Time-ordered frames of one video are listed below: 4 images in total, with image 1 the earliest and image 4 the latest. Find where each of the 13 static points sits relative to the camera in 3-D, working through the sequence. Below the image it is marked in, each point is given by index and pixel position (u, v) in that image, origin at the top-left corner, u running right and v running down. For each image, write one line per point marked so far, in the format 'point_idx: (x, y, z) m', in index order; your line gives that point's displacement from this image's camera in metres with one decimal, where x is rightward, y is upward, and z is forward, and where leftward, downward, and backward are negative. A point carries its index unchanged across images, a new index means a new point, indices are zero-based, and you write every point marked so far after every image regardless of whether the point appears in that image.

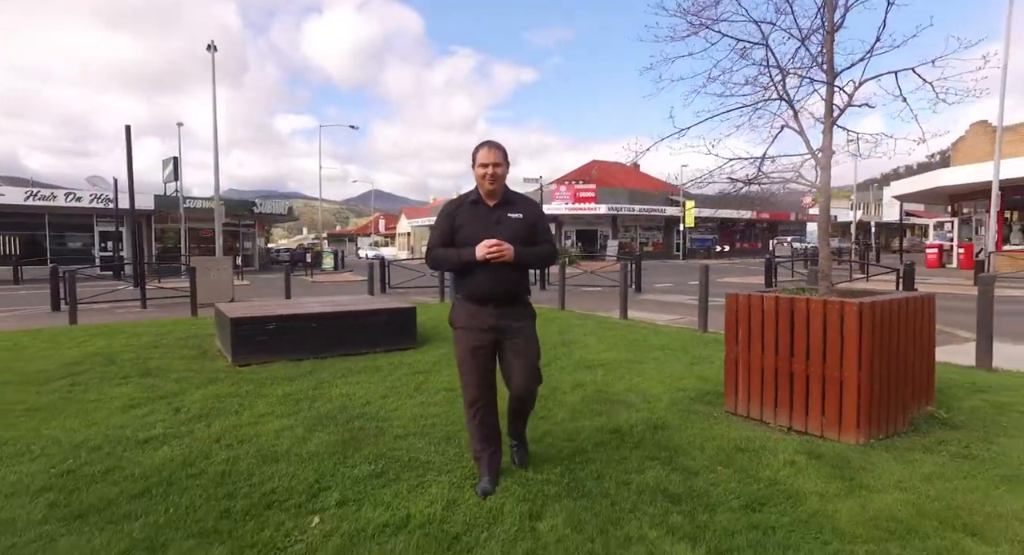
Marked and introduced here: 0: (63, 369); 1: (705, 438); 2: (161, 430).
0: (-4.7, -1.0, +6.5) m
1: (+1.3, -1.1, +4.1) m
2: (-2.5, -1.1, +4.4) m
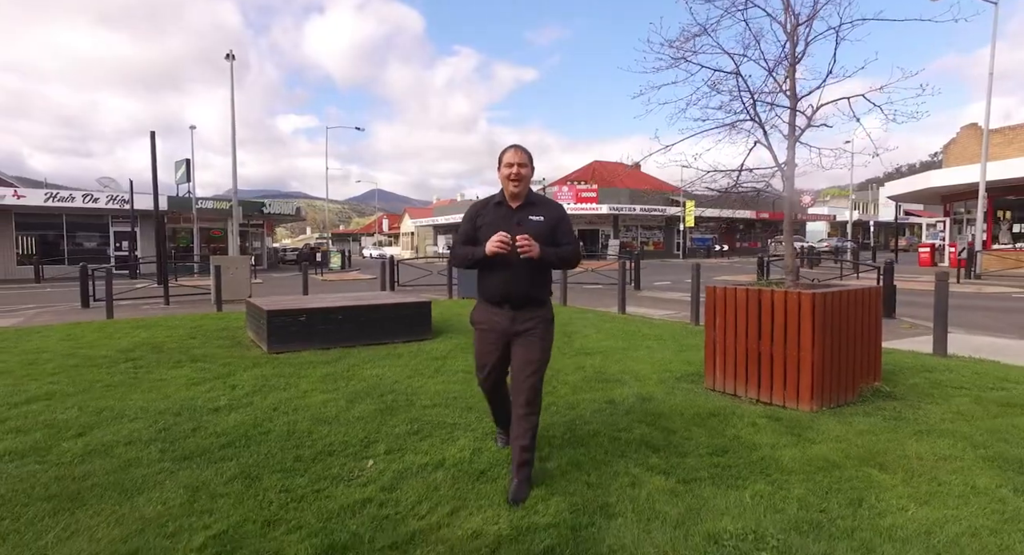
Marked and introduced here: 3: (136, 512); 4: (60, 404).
0: (-4.6, -0.9, +7.3) m
1: (+1.4, -1.0, +4.9) m
2: (-2.4, -1.0, +5.2) m
3: (-1.9, -1.1, +3.0) m
4: (-3.6, -1.0, +5.0) m
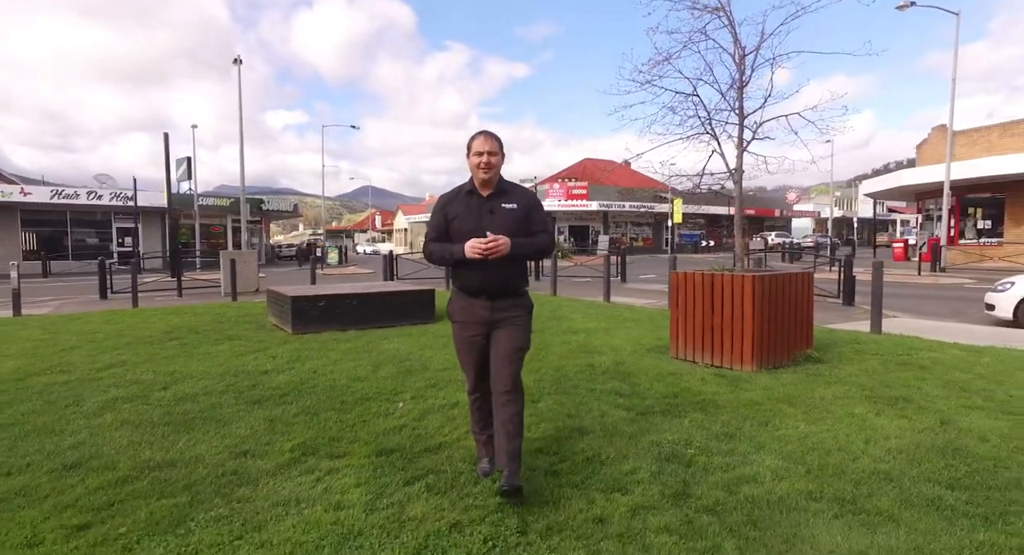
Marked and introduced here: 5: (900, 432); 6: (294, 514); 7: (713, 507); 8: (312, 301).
0: (-4.6, -0.8, +8.3) m
1: (+1.3, -0.9, +6.0) m
2: (-2.4, -0.9, +6.3) m
3: (-1.9, -1.0, +4.1) m
4: (-3.7, -0.9, +6.1) m
5: (+2.4, -1.0, +3.9) m
6: (-1.0, -1.1, +2.9) m
7: (+0.9, -1.1, +2.9) m
8: (-2.8, -0.3, +8.8) m
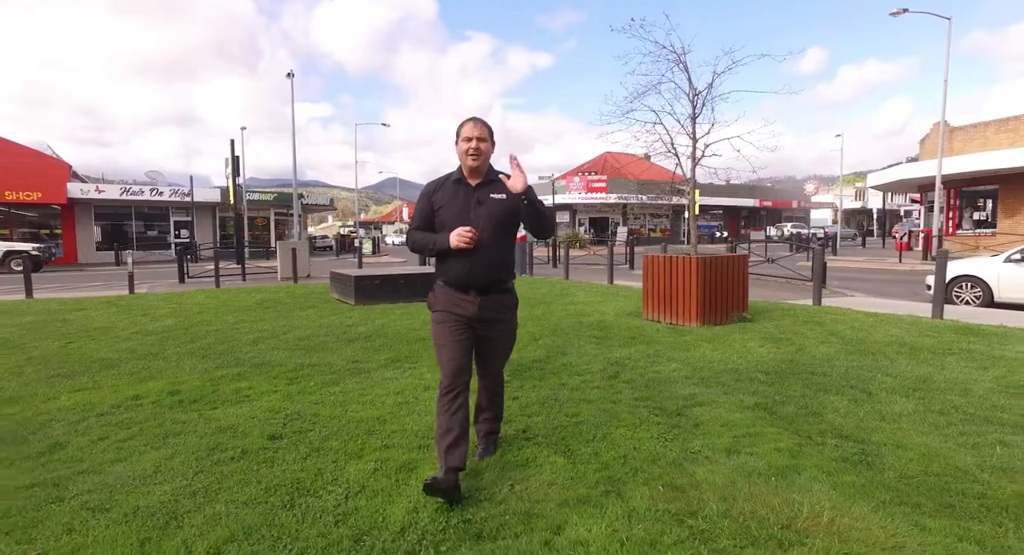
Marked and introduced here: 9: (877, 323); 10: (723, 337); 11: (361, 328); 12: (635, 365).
0: (-4.4, -0.5, +10.8) m
1: (+1.5, -0.6, +8.3) m
2: (-2.3, -0.6, +8.7) m
3: (-1.8, -0.8, +6.5) m
4: (-3.5, -0.6, +8.5) m
5: (+2.5, -0.7, +6.1) m
6: (-1.0, -0.9, +5.2) m
7: (+1.0, -0.9, +5.2) m
8: (-2.6, 0.0, +11.2) m
9: (+4.5, -0.6, +7.6) m
10: (+2.4, -0.7, +7.1) m
11: (-2.0, -0.7, +8.2) m
12: (+1.1, -0.8, +5.7) m
